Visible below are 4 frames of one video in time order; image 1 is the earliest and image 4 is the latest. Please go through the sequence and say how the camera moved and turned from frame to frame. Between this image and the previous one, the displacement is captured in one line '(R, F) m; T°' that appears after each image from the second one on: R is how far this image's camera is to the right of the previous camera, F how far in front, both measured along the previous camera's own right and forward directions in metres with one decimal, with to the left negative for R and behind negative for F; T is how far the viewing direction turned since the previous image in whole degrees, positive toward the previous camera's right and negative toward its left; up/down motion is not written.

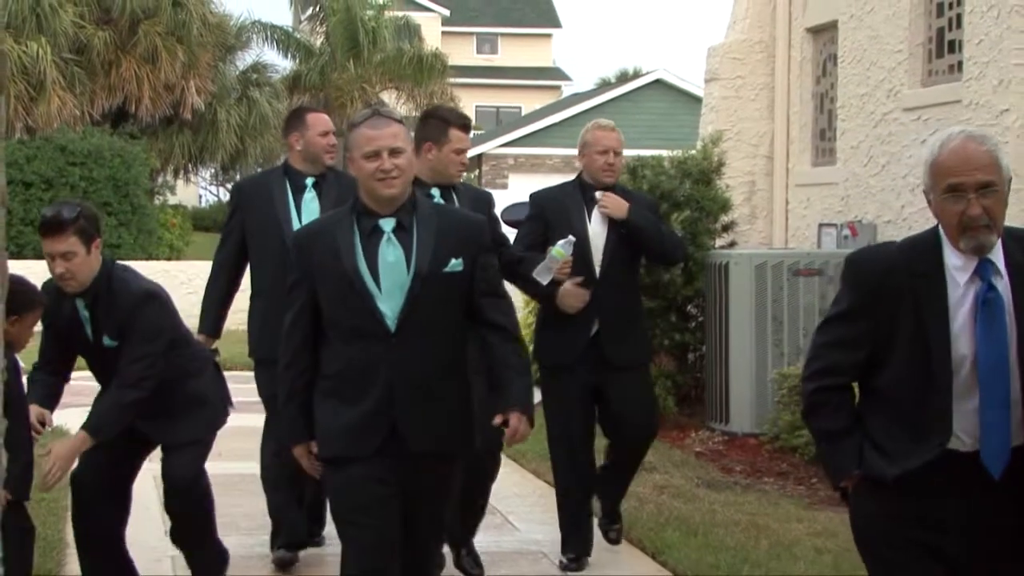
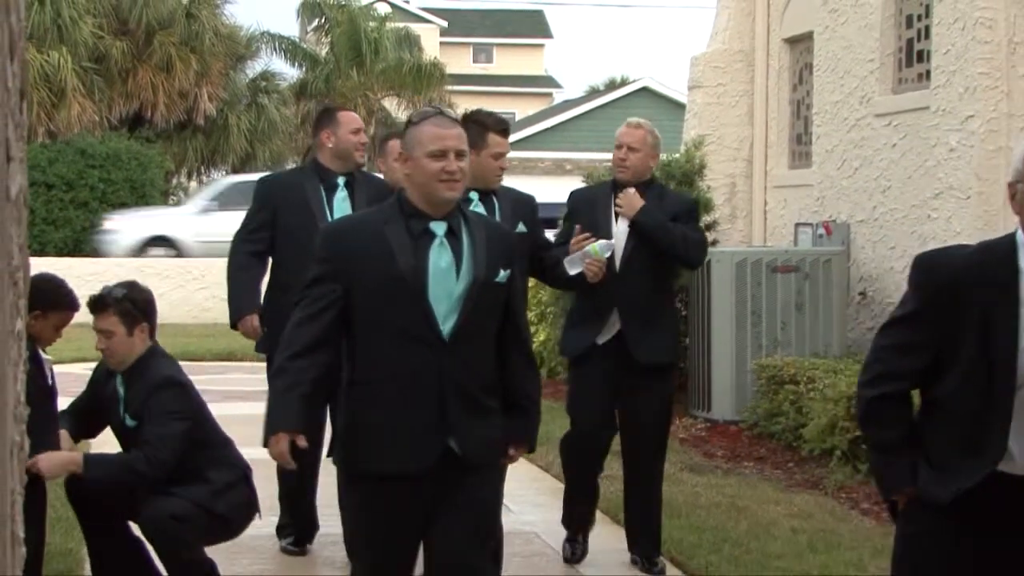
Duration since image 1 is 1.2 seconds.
(0.0, -0.5) m; 0°
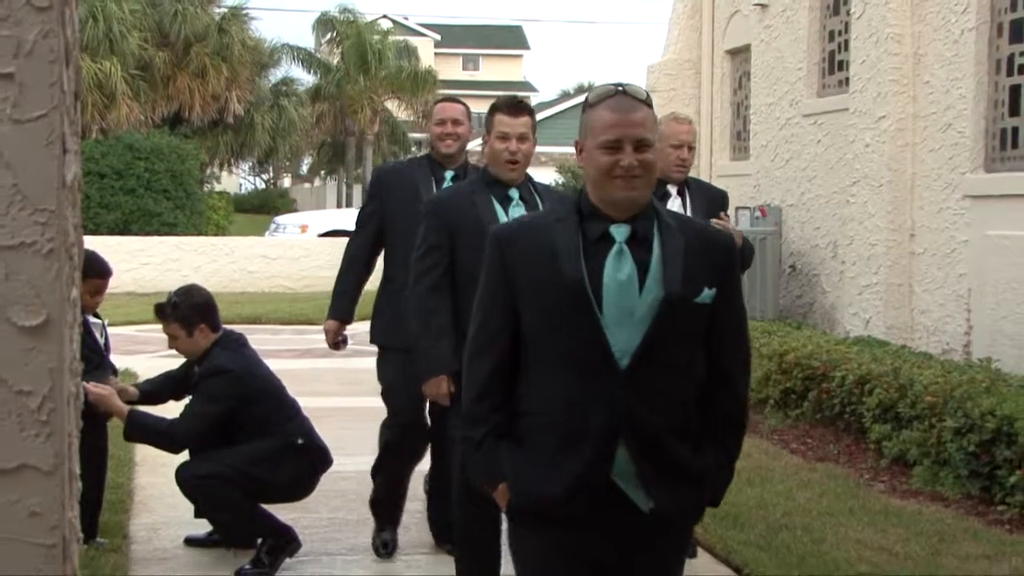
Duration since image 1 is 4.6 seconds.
(+0.1, -1.5) m; 0°
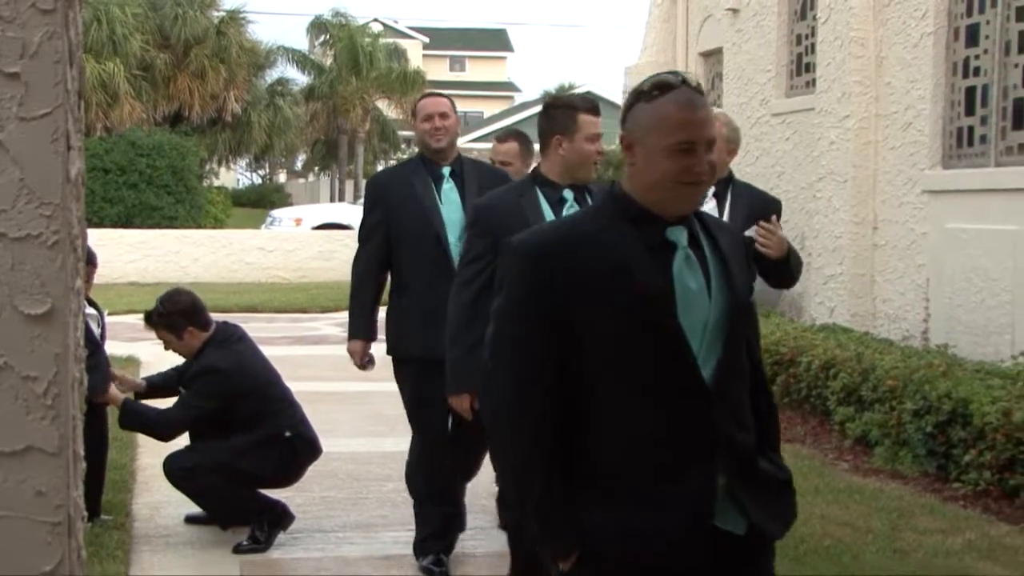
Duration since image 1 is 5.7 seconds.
(0.0, -0.5) m; +1°
